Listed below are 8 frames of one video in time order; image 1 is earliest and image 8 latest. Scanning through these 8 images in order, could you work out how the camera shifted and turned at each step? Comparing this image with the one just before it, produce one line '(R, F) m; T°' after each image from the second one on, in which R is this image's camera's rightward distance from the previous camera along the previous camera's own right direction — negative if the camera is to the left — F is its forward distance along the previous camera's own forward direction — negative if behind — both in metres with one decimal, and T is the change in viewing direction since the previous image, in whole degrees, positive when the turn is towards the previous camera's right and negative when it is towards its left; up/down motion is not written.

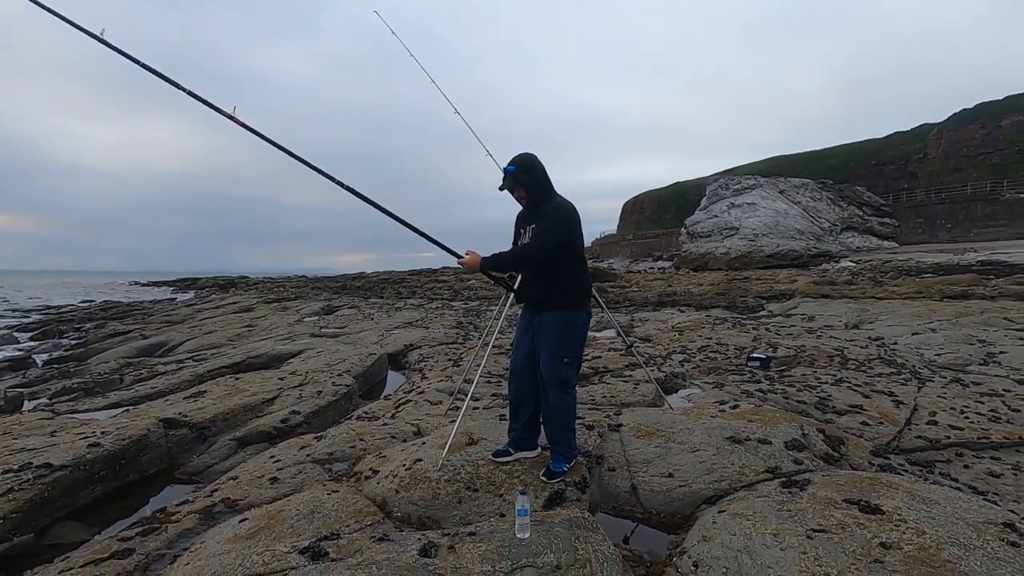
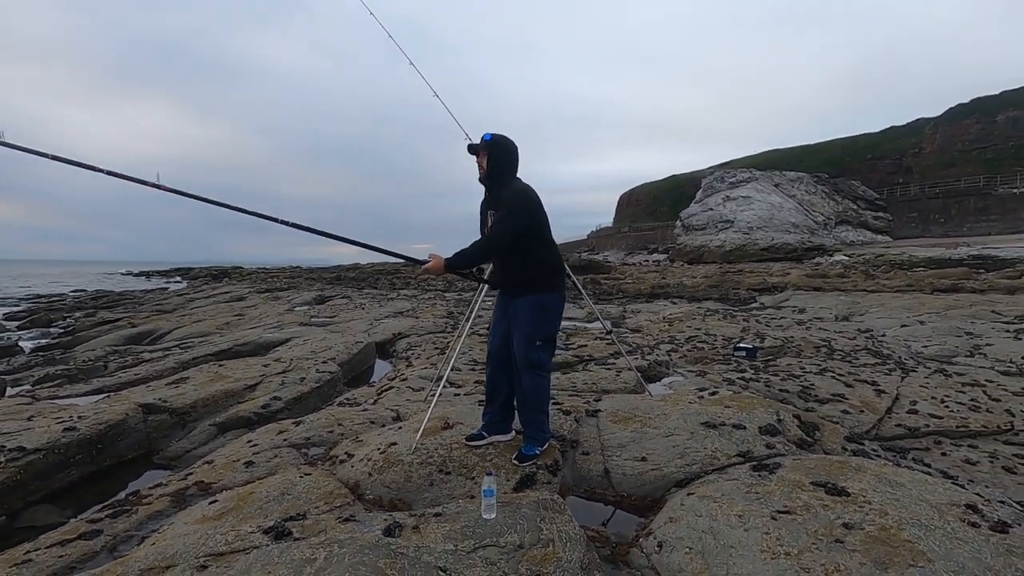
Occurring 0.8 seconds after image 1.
(+0.2, 0.0) m; 0°
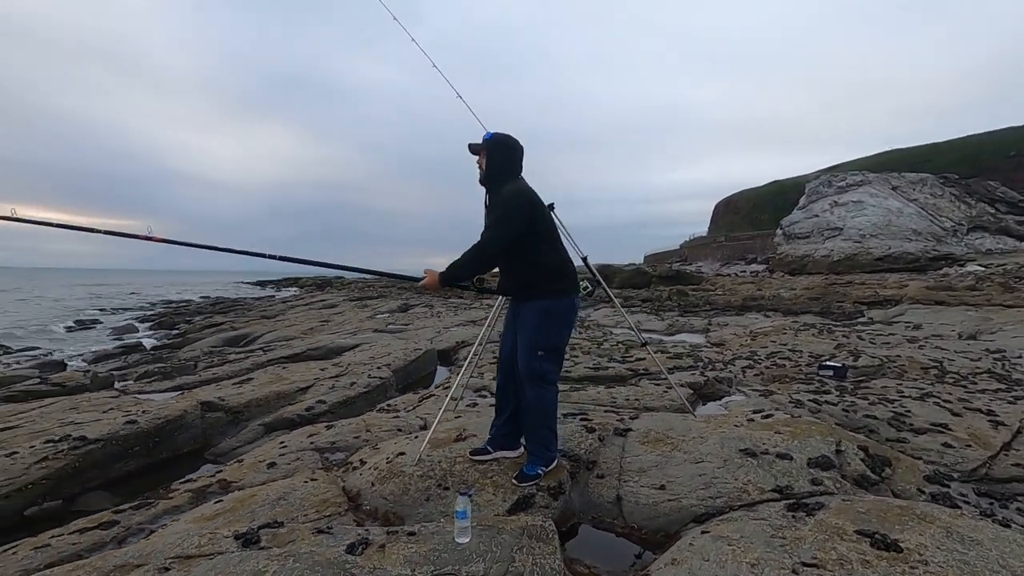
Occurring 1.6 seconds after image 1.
(+0.6, +0.3) m; -10°
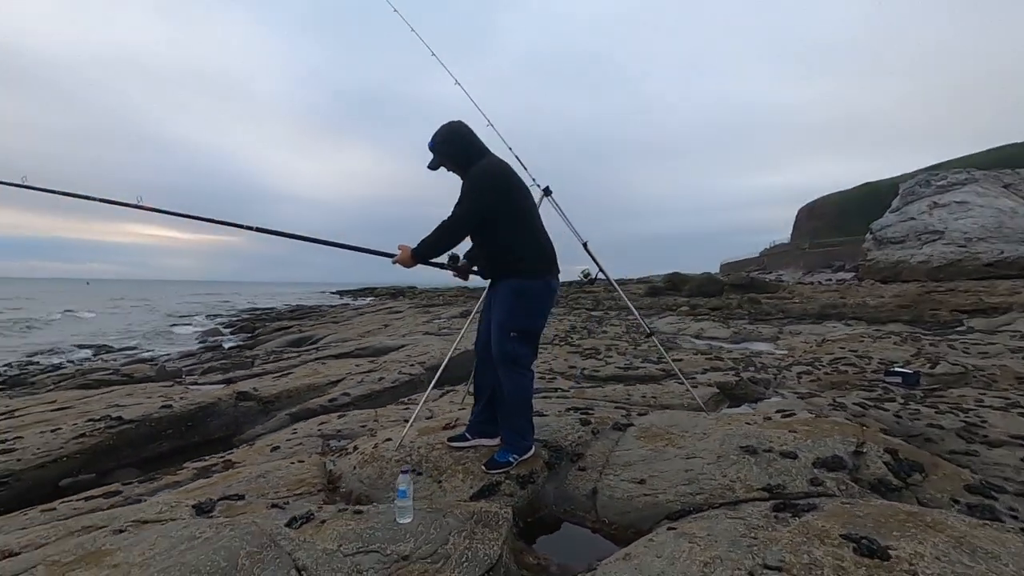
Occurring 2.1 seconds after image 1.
(+0.6, +0.2) m; -8°
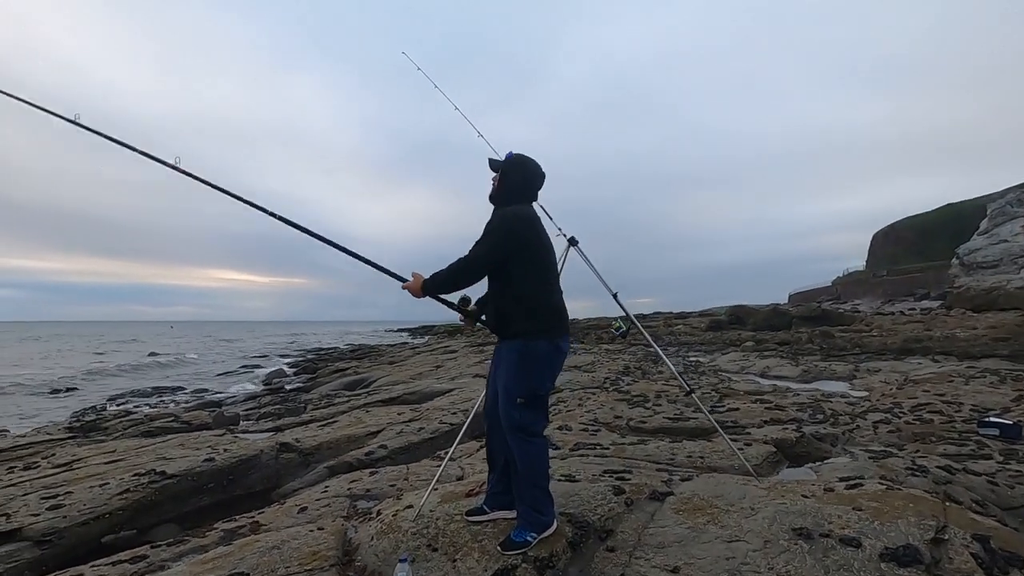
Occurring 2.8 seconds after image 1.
(+0.3, +0.2) m; -6°
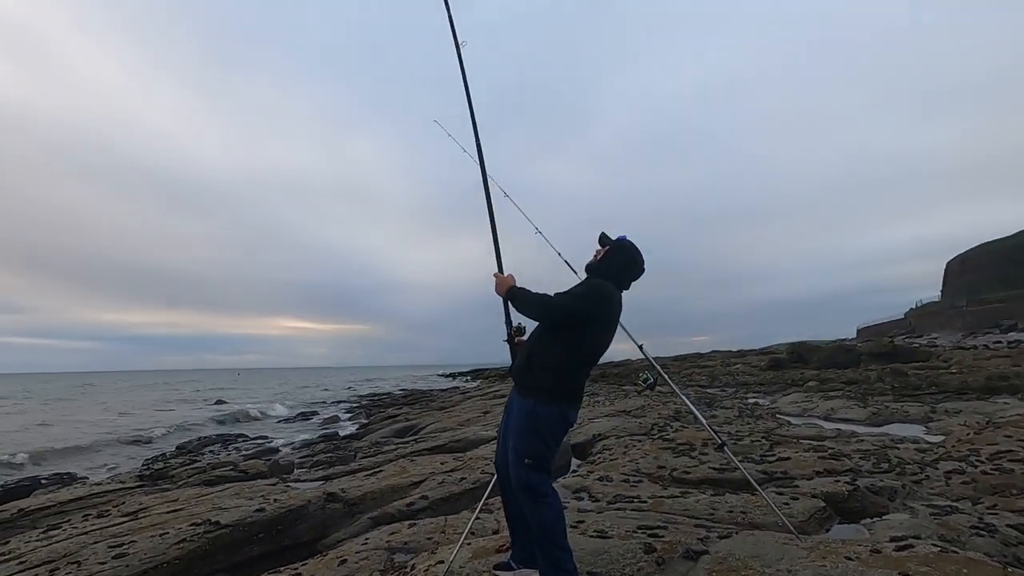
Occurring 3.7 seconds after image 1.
(+0.2, 0.0) m; -6°
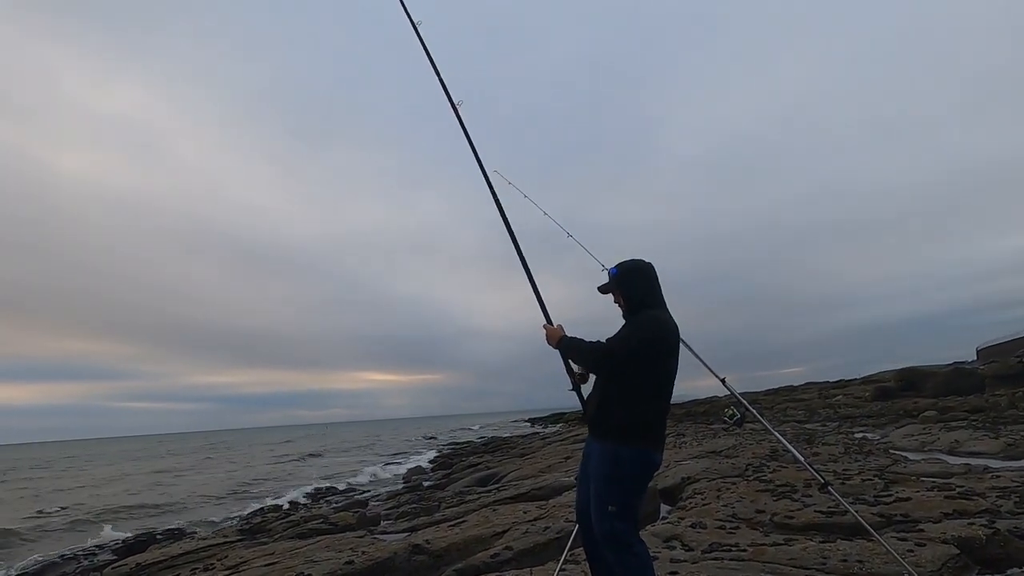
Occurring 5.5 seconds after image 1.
(+0.1, +0.1) m; -7°
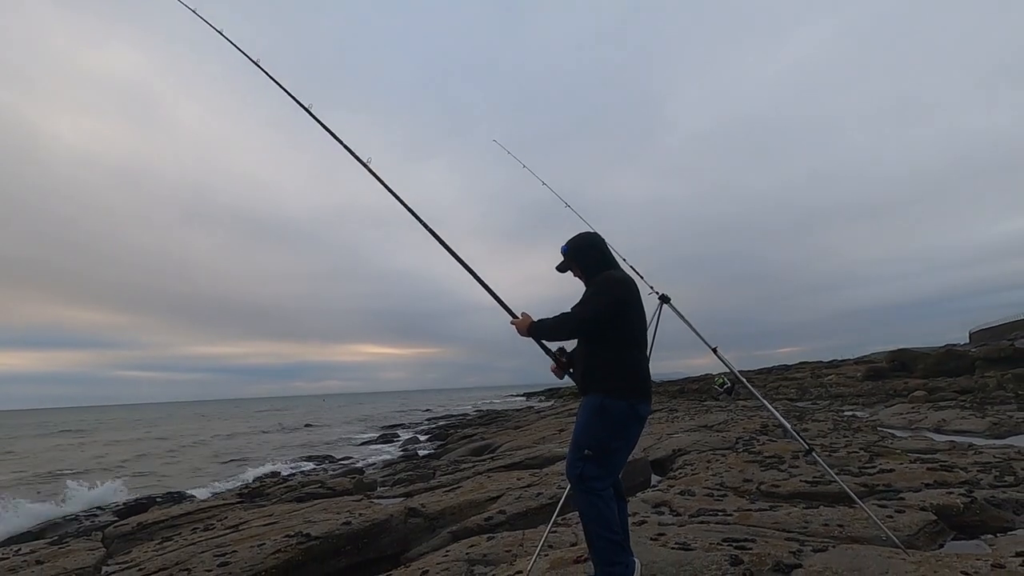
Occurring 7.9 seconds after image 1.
(0.0, -0.1) m; 0°
